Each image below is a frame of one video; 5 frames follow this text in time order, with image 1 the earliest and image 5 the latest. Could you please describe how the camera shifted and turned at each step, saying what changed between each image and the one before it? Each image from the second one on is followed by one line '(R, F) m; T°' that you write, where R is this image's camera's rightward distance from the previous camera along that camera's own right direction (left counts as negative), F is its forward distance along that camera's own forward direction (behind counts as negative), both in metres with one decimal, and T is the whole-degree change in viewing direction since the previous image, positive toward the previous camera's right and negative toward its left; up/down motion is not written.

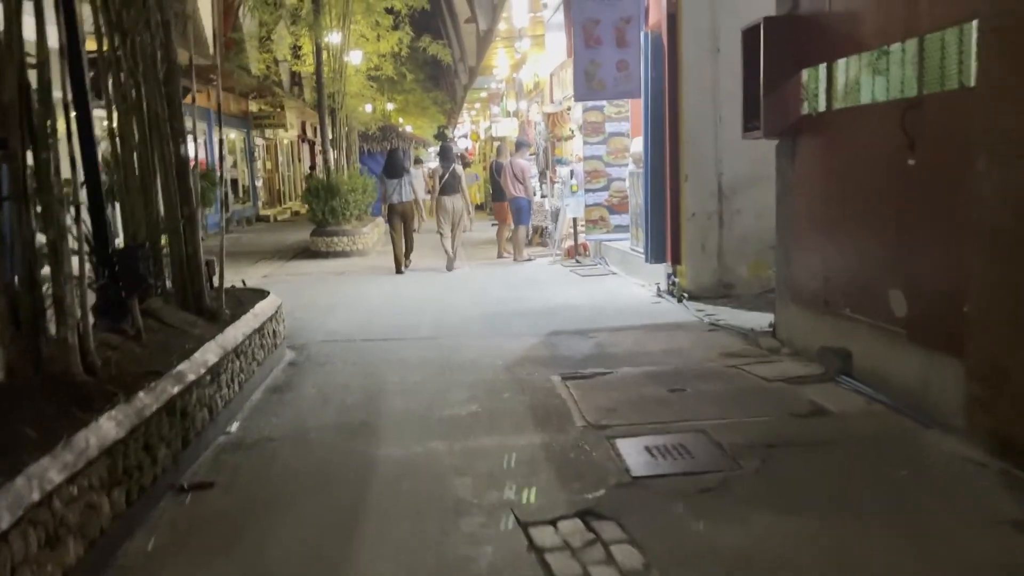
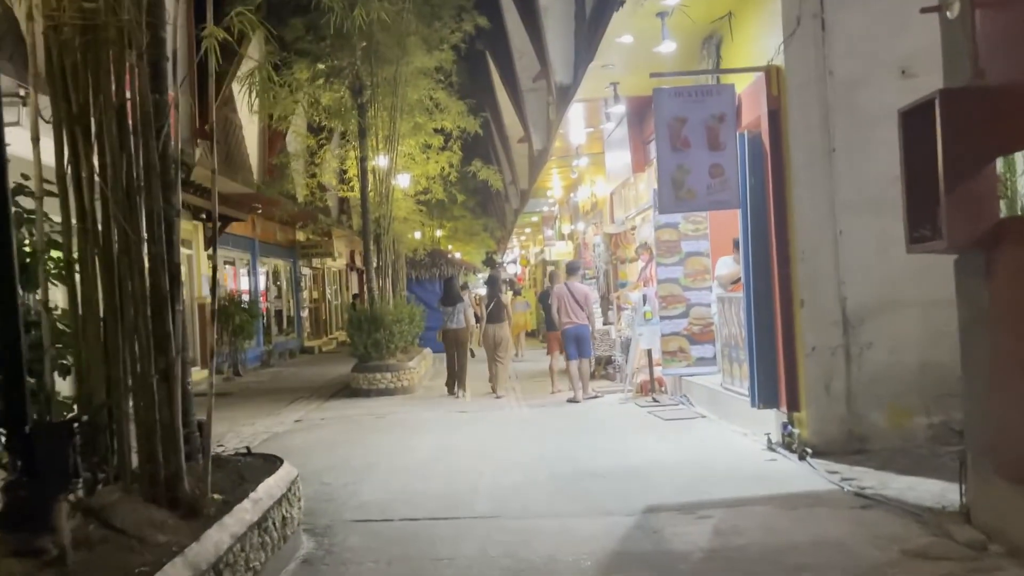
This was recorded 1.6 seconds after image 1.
(-0.2, +1.4) m; -3°
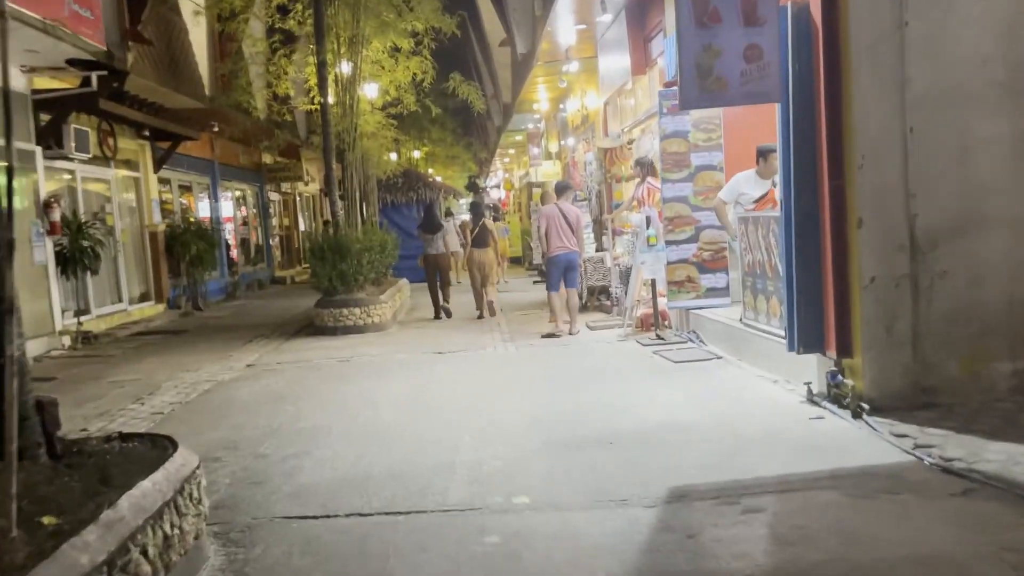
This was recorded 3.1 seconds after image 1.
(0.0, +1.3) m; +1°
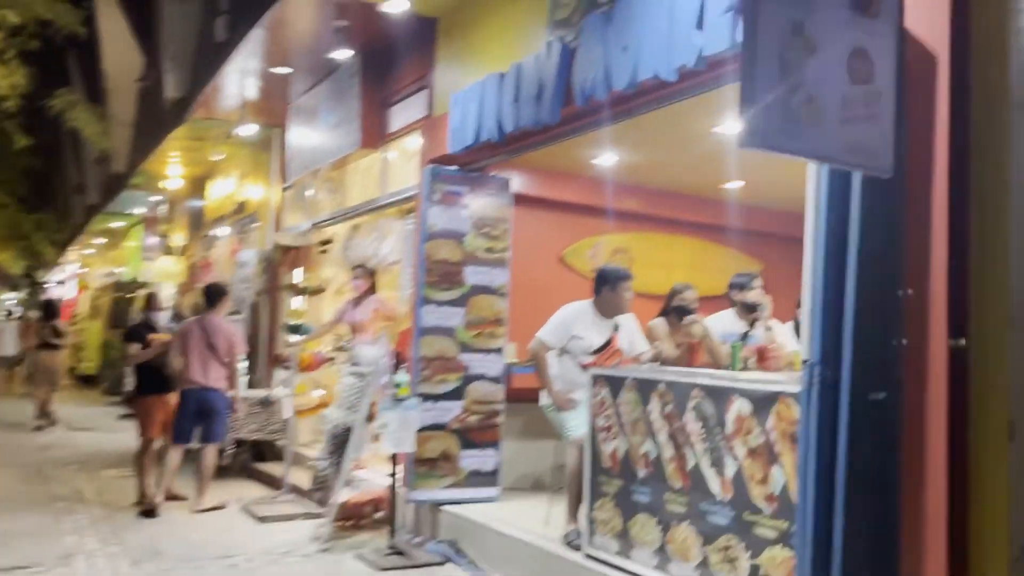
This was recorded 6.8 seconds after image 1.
(-0.5, +3.4) m; +28°
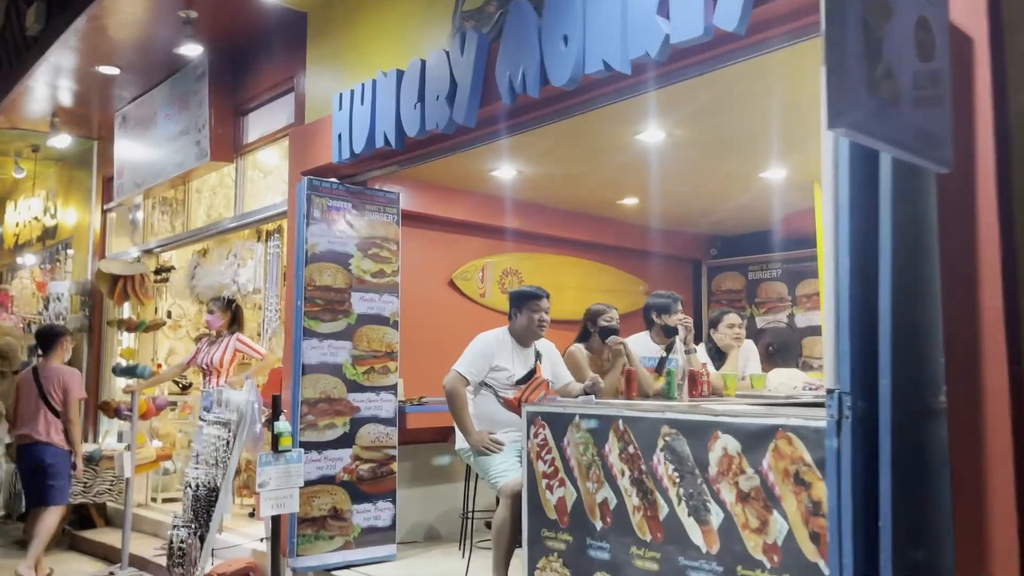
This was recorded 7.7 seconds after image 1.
(-0.4, +0.6) m; +12°
